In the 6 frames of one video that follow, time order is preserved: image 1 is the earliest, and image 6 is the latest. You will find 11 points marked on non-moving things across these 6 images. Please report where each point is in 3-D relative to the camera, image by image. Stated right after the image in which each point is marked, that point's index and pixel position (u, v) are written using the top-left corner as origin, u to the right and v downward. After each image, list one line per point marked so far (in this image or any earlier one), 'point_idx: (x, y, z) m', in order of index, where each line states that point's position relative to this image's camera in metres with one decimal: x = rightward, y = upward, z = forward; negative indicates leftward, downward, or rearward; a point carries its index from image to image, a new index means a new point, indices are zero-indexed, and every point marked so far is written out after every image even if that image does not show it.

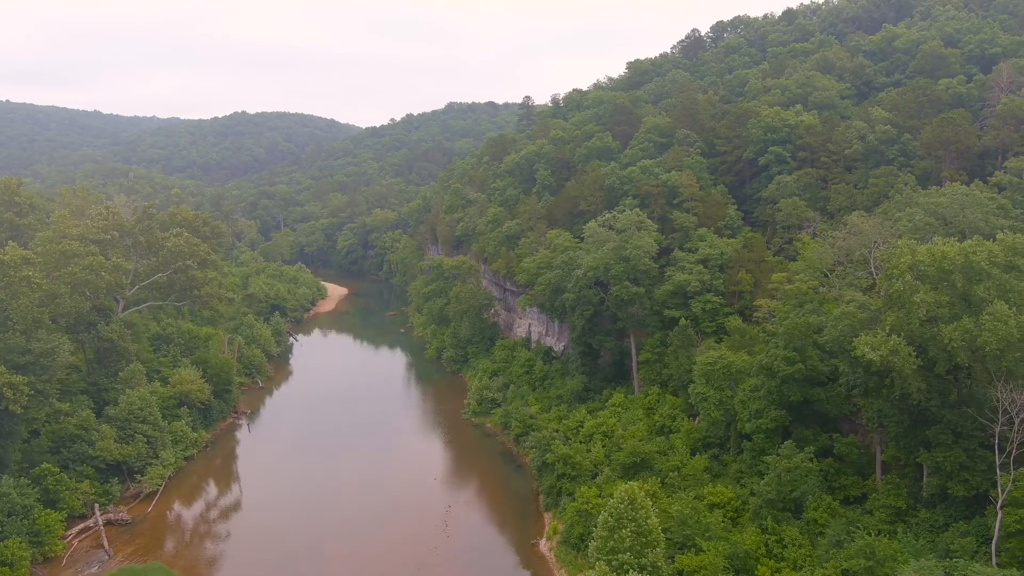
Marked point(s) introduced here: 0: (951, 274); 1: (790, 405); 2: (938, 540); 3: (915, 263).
0: (+9.7, +0.3, +14.0) m
1: (+8.6, -3.6, +19.7) m
2: (+9.8, -5.8, +14.5) m
3: (+9.1, +0.5, +14.3) m
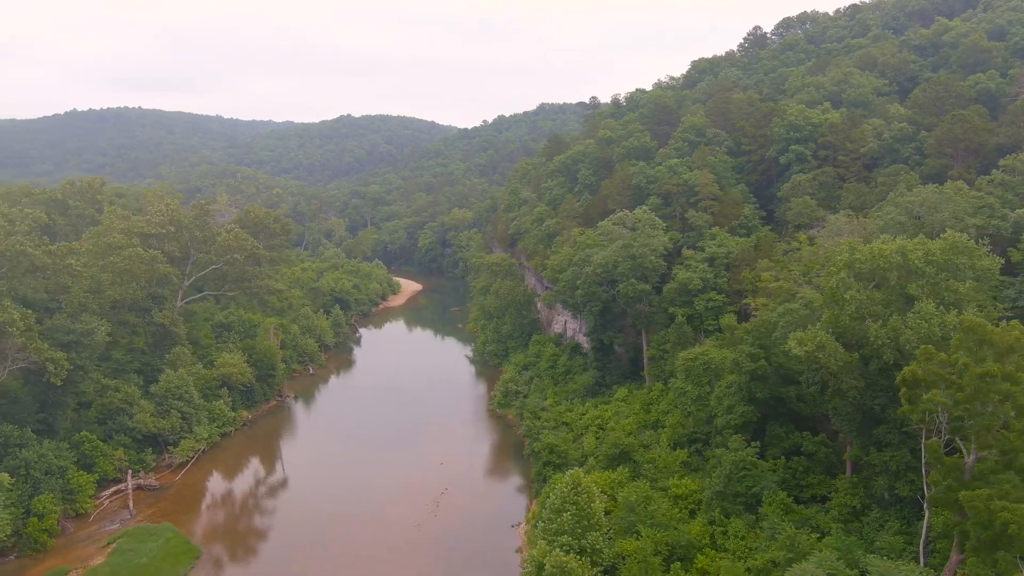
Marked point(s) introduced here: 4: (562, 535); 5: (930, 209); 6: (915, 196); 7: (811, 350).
0: (+8.3, +0.4, +14.0) m
1: (+7.7, -3.6, +19.8) m
2: (+8.3, -5.8, +14.5) m
3: (+7.7, +0.6, +14.3) m
4: (+1.3, -6.3, +16.1) m
5: (+11.7, +2.2, +17.9) m
6: (+11.8, +2.7, +18.7) m
7: (+6.5, -1.3, +13.8) m
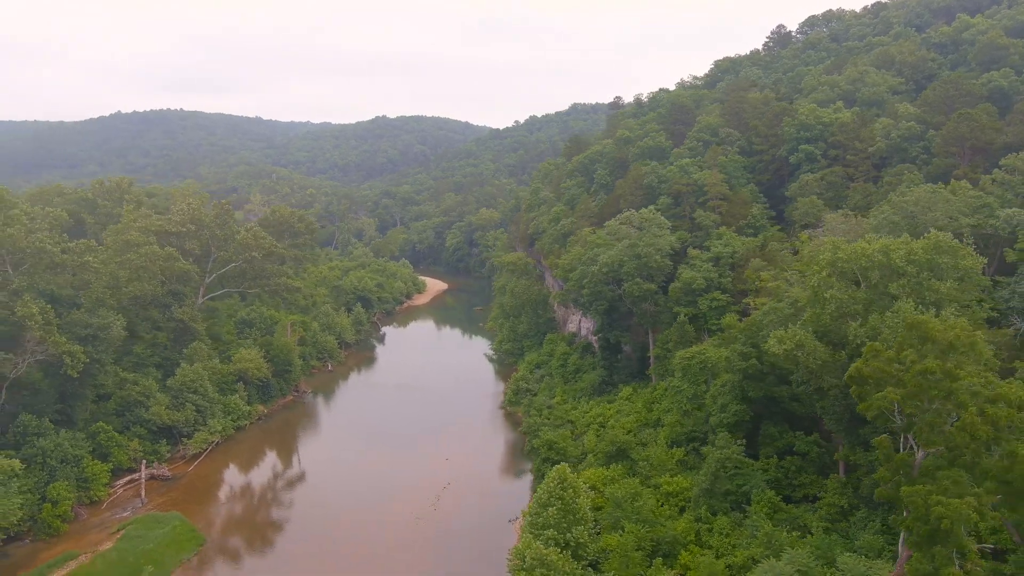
0: (+7.8, +0.4, +13.9) m
1: (+7.5, -3.5, +19.8) m
2: (+7.8, -5.7, +14.4) m
3: (+7.3, +0.6, +14.3) m
4: (+0.9, -6.2, +16.4) m
5: (+11.5, +2.2, +17.7) m
6: (+11.6, +2.7, +18.6) m
7: (+6.1, -1.3, +13.8) m
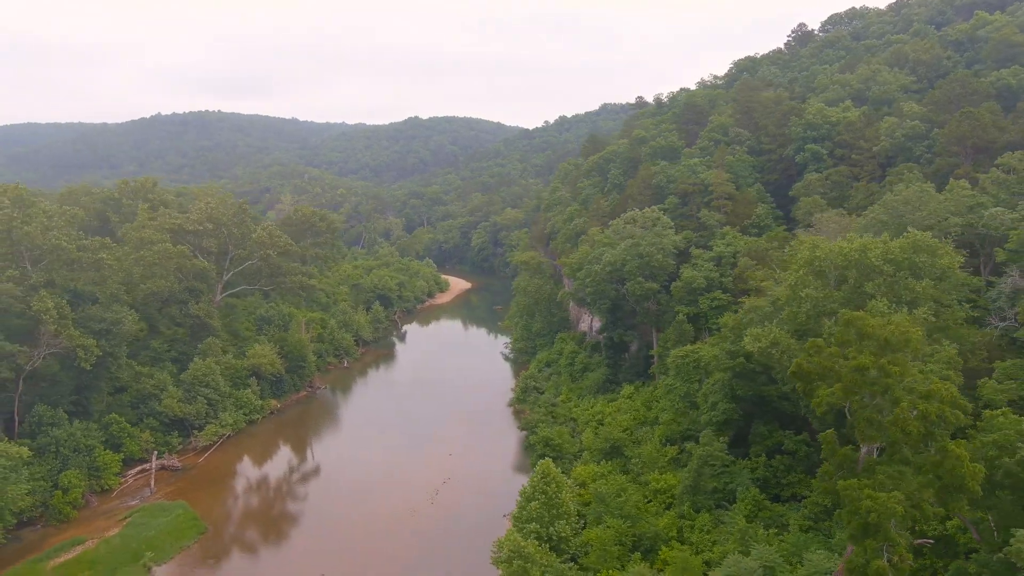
0: (+7.4, +0.4, +14.0) m
1: (+7.2, -3.5, +19.8) m
2: (+7.3, -5.7, +14.5) m
3: (+6.8, +0.7, +14.4) m
4: (+0.5, -6.1, +16.6) m
5: (+11.1, +2.2, +17.6) m
6: (+11.3, +2.7, +18.5) m
7: (+5.6, -1.3, +13.9) m
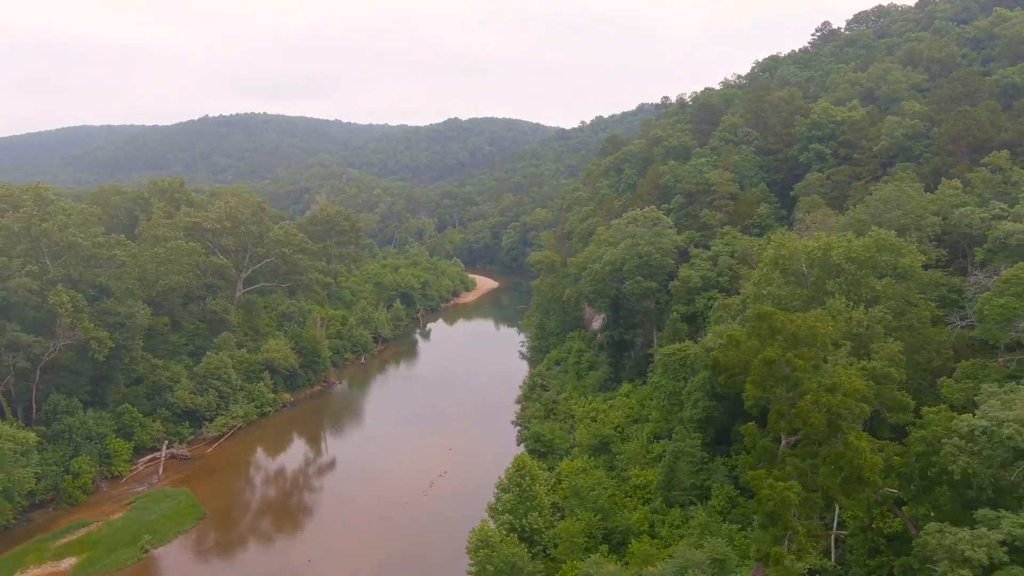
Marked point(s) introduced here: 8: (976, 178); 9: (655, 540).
0: (+6.6, +0.4, +14.1) m
1: (+6.7, -3.5, +19.9) m
2: (+6.6, -5.7, +14.6) m
3: (+6.1, +0.7, +14.5) m
4: (-0.2, -6.0, +17.1) m
5: (+10.5, +2.2, +17.6) m
6: (+10.8, +2.7, +18.4) m
7: (+4.8, -1.2, +14.1) m
8: (+14.0, +3.4, +19.0) m
9: (+3.6, -6.4, +16.1) m
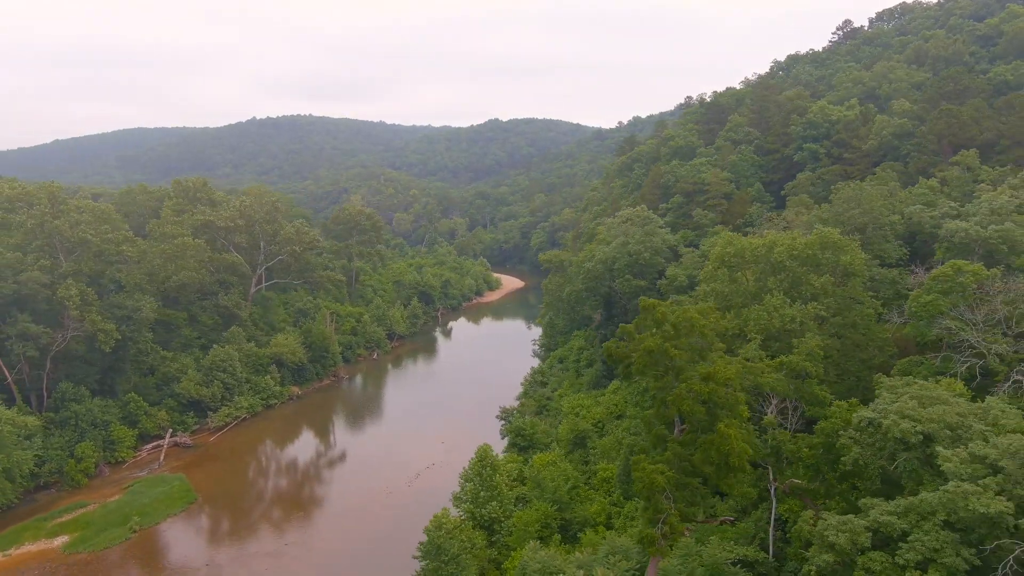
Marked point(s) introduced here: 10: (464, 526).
0: (+5.5, +0.5, +14.4) m
1: (+5.8, -3.4, +20.2) m
2: (+5.4, -5.6, +14.9) m
3: (+5.0, +0.8, +14.9) m
4: (-1.3, -5.9, +17.6) m
5: (+9.5, +2.2, +17.7) m
6: (+9.8, +2.8, +18.5) m
7: (+3.7, -1.2, +14.5) m
8: (+13.1, +3.4, +19.0) m
9: (+2.4, -6.3, +16.5) m
10: (-1.3, -6.2, +16.4) m
